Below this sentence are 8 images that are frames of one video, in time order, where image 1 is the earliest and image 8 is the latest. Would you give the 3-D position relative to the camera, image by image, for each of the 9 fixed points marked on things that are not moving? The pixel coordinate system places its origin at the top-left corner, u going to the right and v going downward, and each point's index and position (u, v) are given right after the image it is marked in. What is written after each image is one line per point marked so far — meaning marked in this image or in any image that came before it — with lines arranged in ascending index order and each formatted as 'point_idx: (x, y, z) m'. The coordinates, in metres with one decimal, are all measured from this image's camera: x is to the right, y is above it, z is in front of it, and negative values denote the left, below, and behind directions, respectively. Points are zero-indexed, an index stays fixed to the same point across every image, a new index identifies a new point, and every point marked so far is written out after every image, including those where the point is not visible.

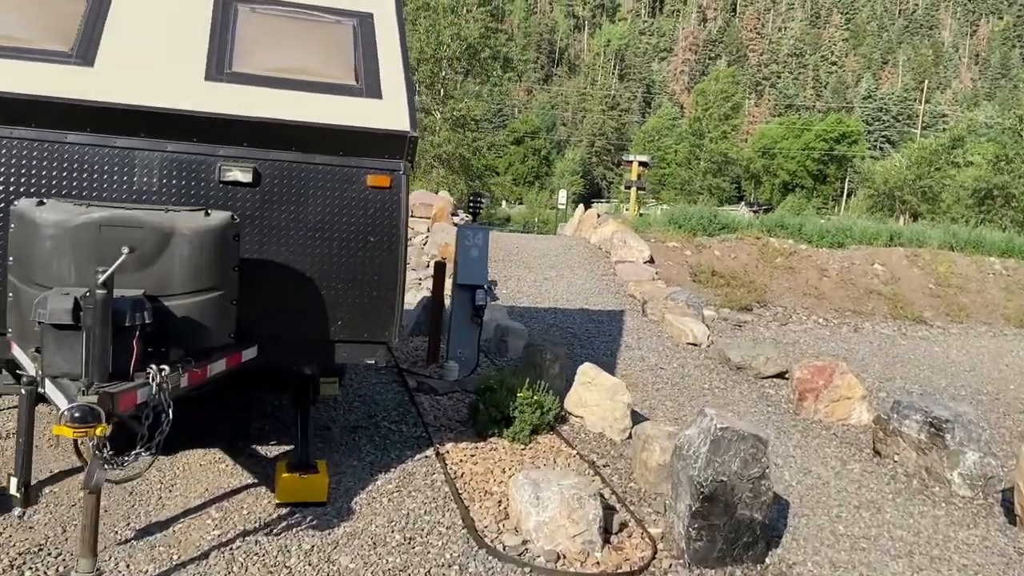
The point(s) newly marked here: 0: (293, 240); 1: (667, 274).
0: (-1.0, +0.2, +4.0) m
1: (+2.6, +0.2, +14.3) m
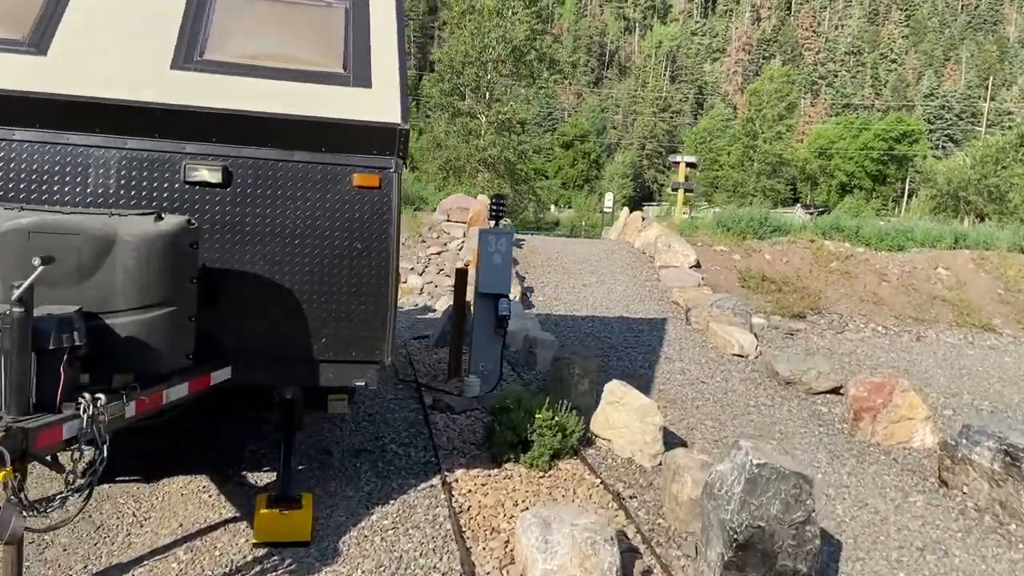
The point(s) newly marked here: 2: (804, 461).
0: (-1.0, +0.2, +3.6) m
1: (+3.2, +0.1, +13.6) m
2: (+1.9, -1.2, +5.7) m
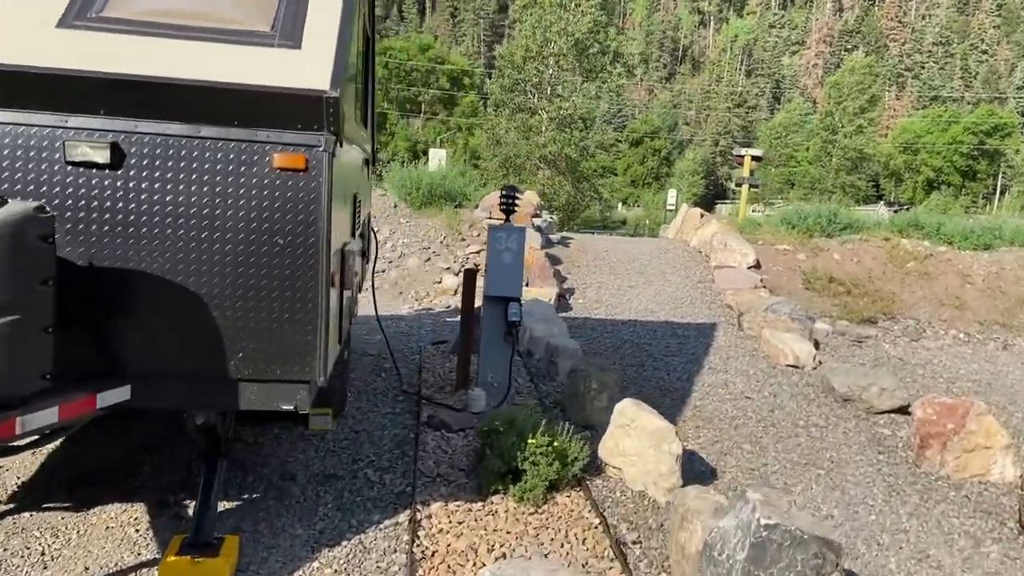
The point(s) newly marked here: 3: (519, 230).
0: (-1.2, +0.2, +3.0) m
1: (+3.9, +0.1, +12.6) m
2: (+1.9, -1.2, +4.9) m
3: (0.0, +0.4, +5.9) m
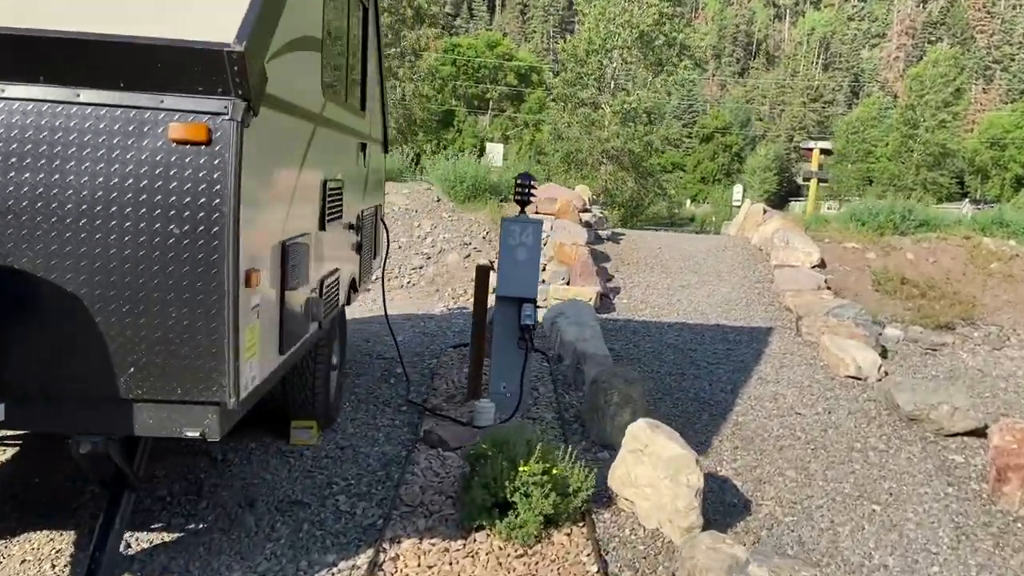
0: (-1.3, +0.2, +2.4) m
1: (+4.5, +0.1, +11.6) m
2: (+1.9, -1.2, +4.1) m
3: (+0.1, +0.4, +5.2) m
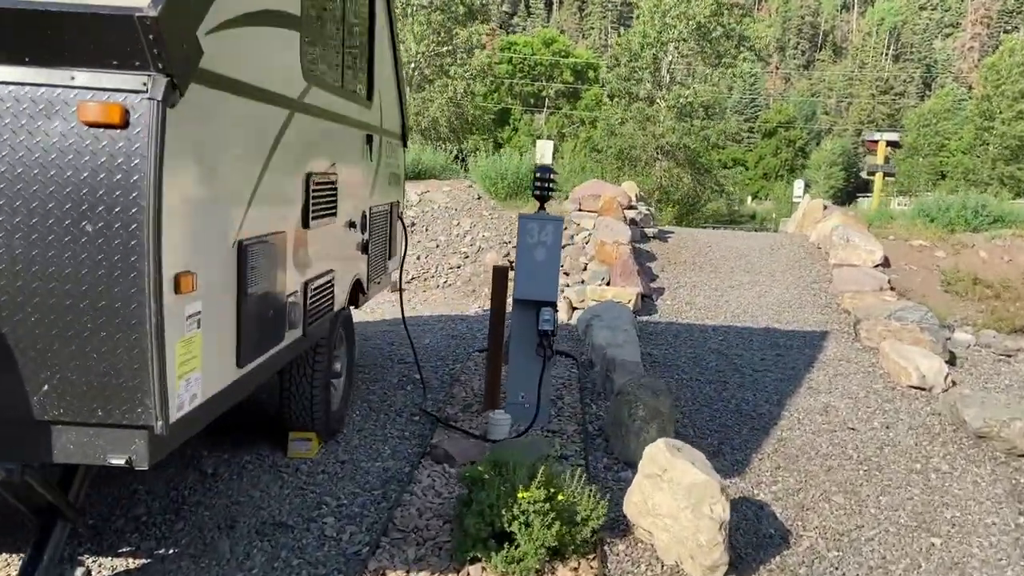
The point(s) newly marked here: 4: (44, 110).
0: (-1.4, +0.1, +2.1) m
1: (+5.0, +0.1, +10.9) m
2: (+2.0, -1.2, +3.6) m
3: (+0.2, +0.4, +4.8) m
4: (-1.1, +0.4, +2.1) m
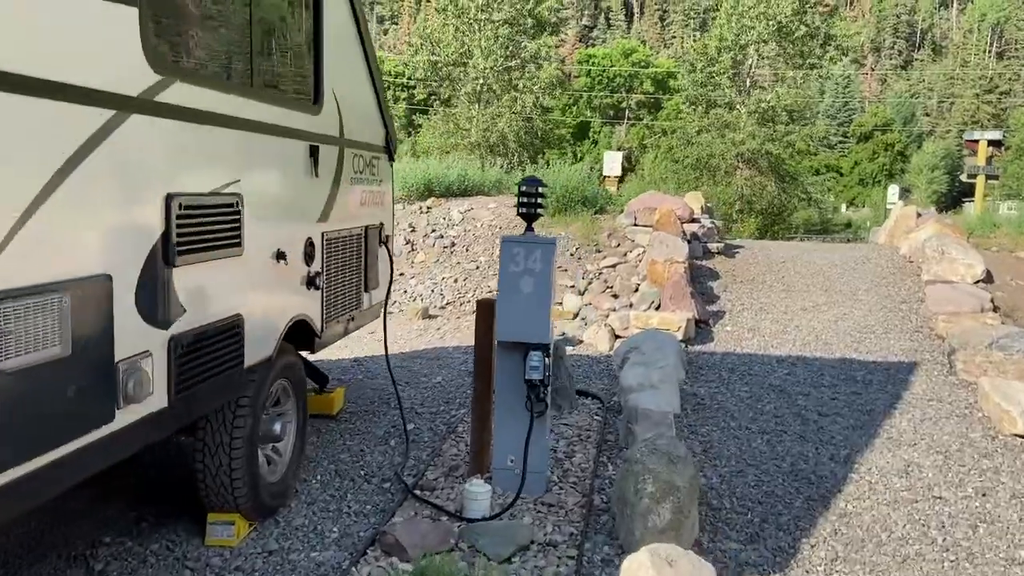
0: (-1.8, 0.0, +1.4) m
1: (+5.5, -0.1, +9.5) m
2: (+1.7, -1.4, +2.5) m
3: (+0.1, +0.2, +3.9) m
4: (-1.5, +0.3, +1.3) m
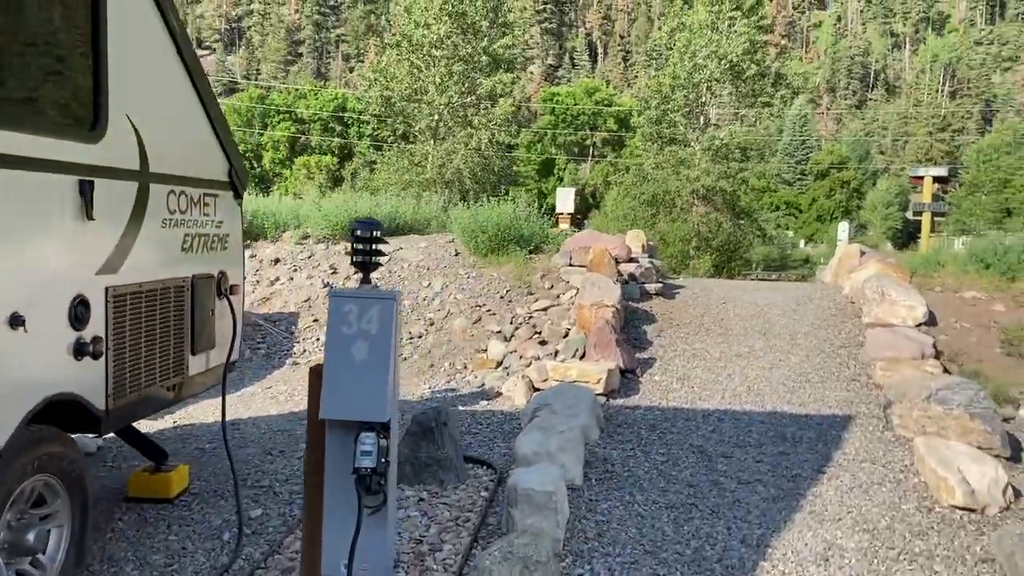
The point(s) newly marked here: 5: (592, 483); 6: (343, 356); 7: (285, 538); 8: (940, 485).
0: (-2.3, -0.2, +0.6) m
1: (+4.6, -0.6, +9.0) m
2: (+1.1, -1.5, +1.8) m
3: (-0.5, 0.0, +3.2) m
4: (-2.1, +0.1, +0.6) m
5: (+0.5, -1.2, +5.1) m
6: (-0.7, -0.3, +3.2) m
7: (-1.1, -1.2, +4.0) m
8: (+2.5, -1.1, +5.0) m
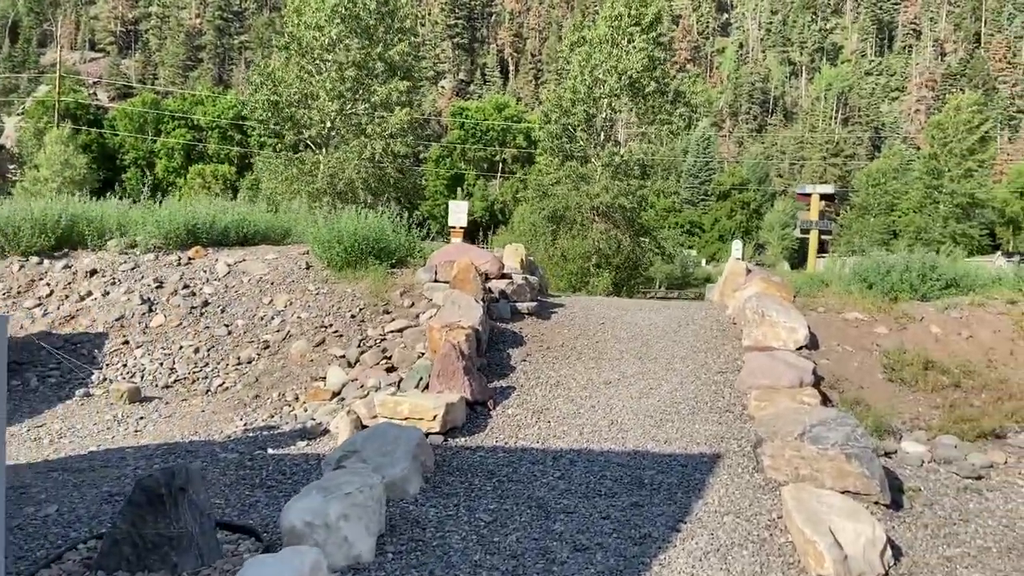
0: (-2.9, -0.2, -0.7) m
1: (+3.1, -0.8, +8.3) m
2: (+0.4, -1.6, +0.7) m
3: (-1.4, -0.1, +2.0) m
4: (-2.7, +0.1, -0.7) m
5: (-0.6, -1.3, +4.0) m
6: (-1.5, -0.3, +2.0) m
7: (-2.0, -1.2, +2.8) m
8: (+1.4, -1.3, +4.1) m
